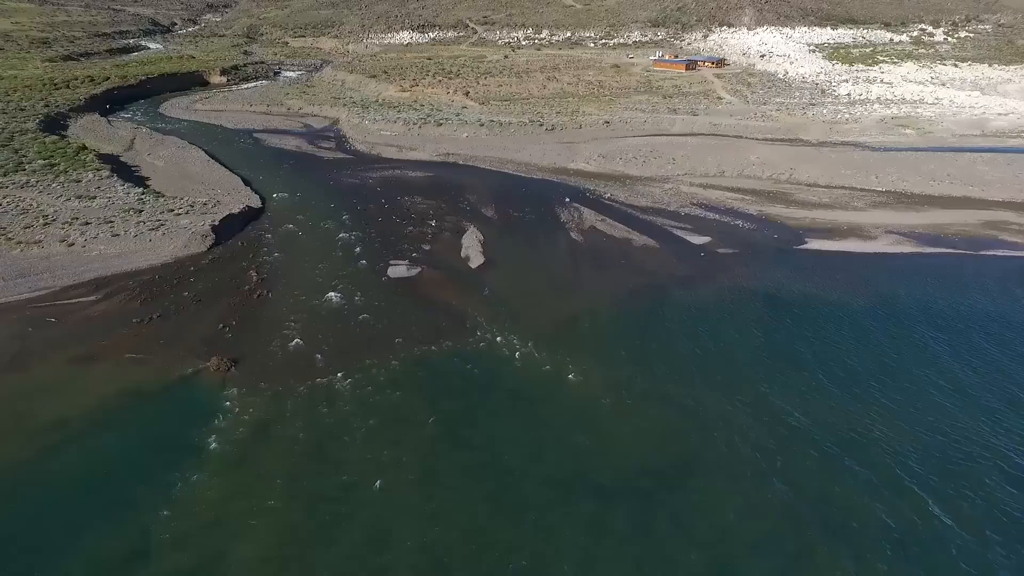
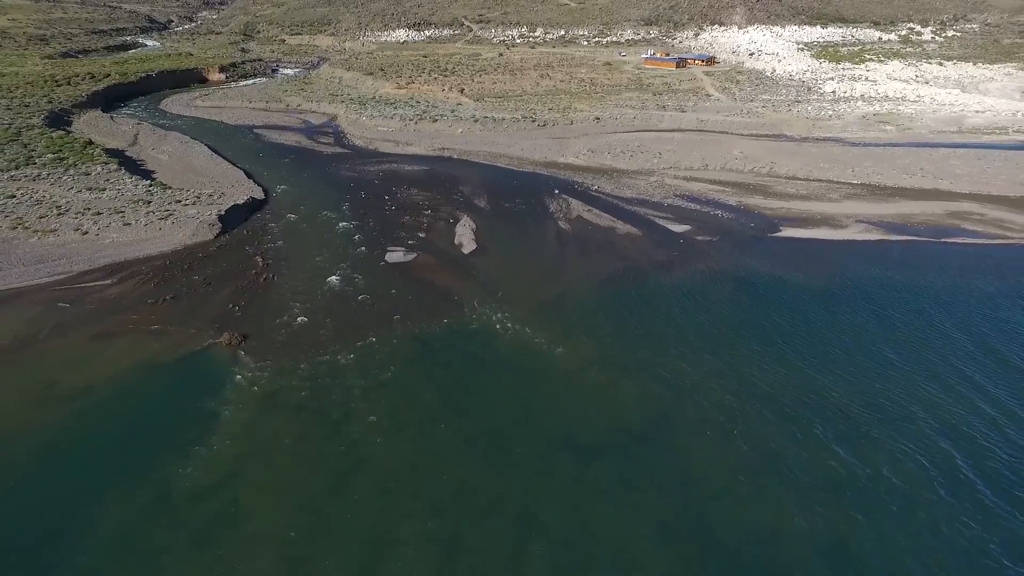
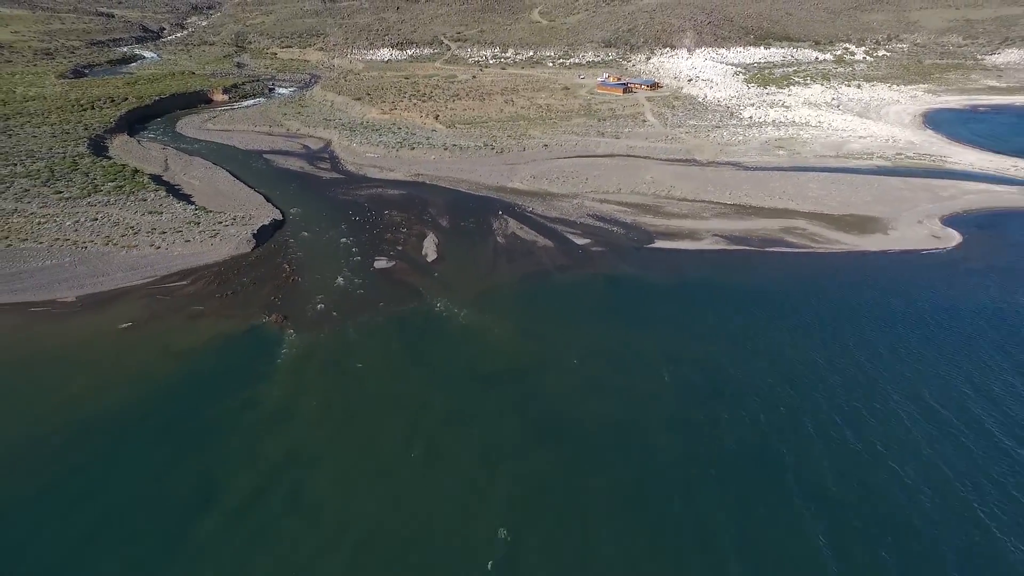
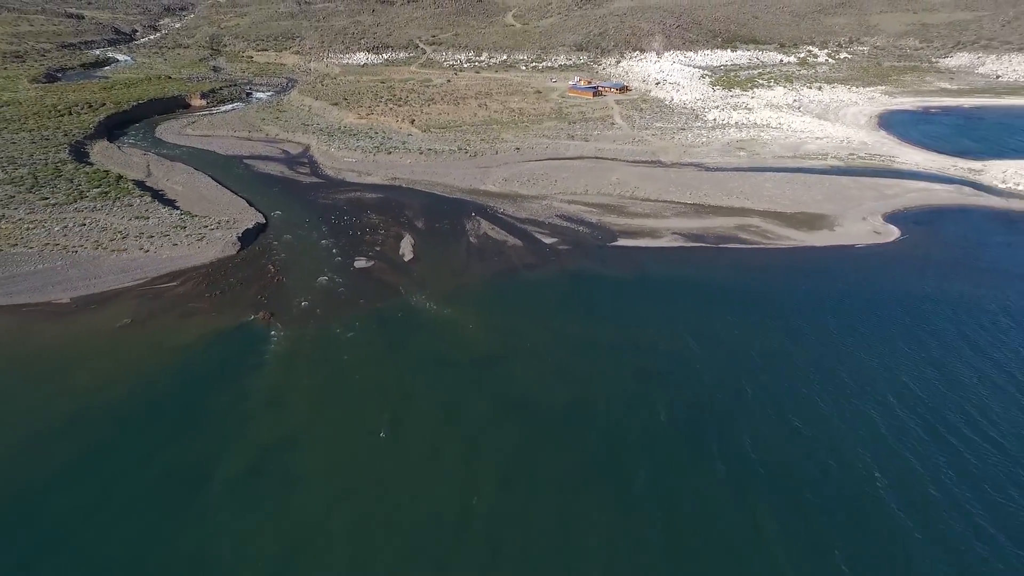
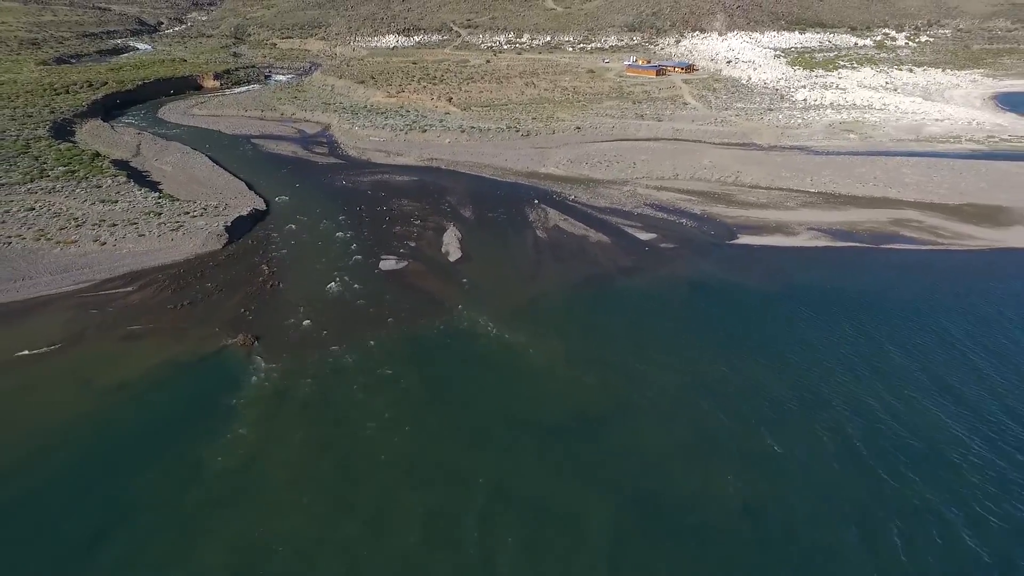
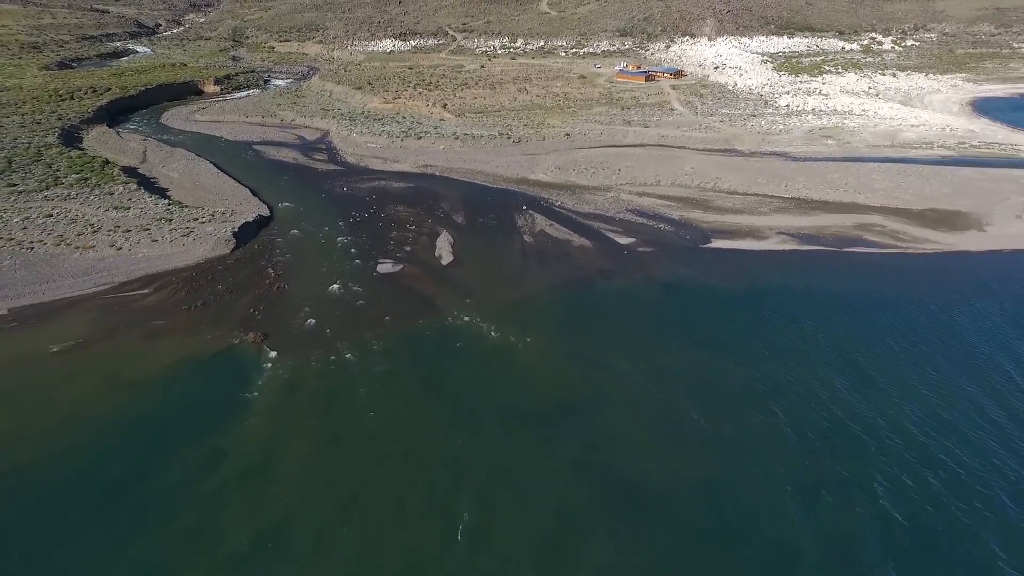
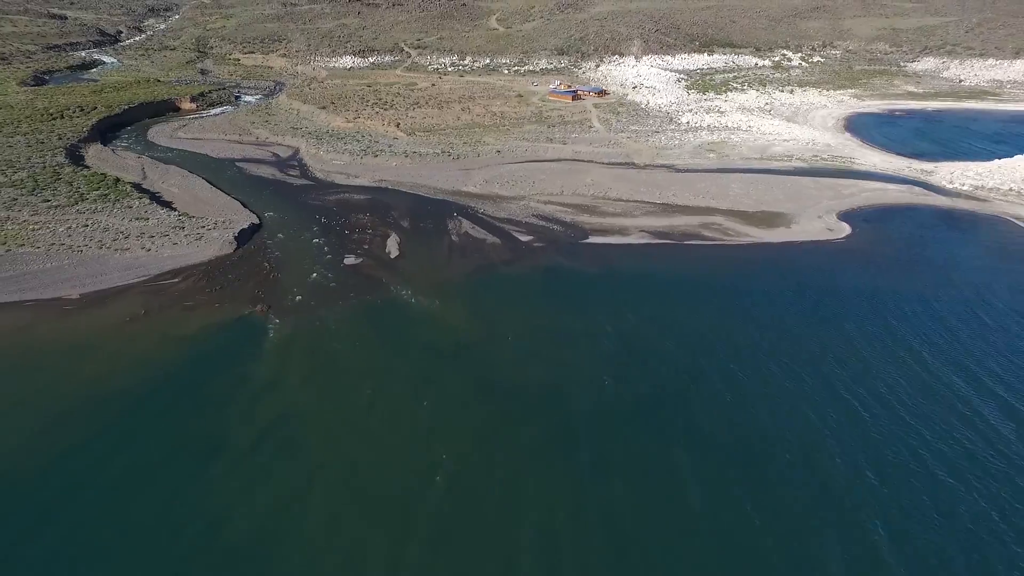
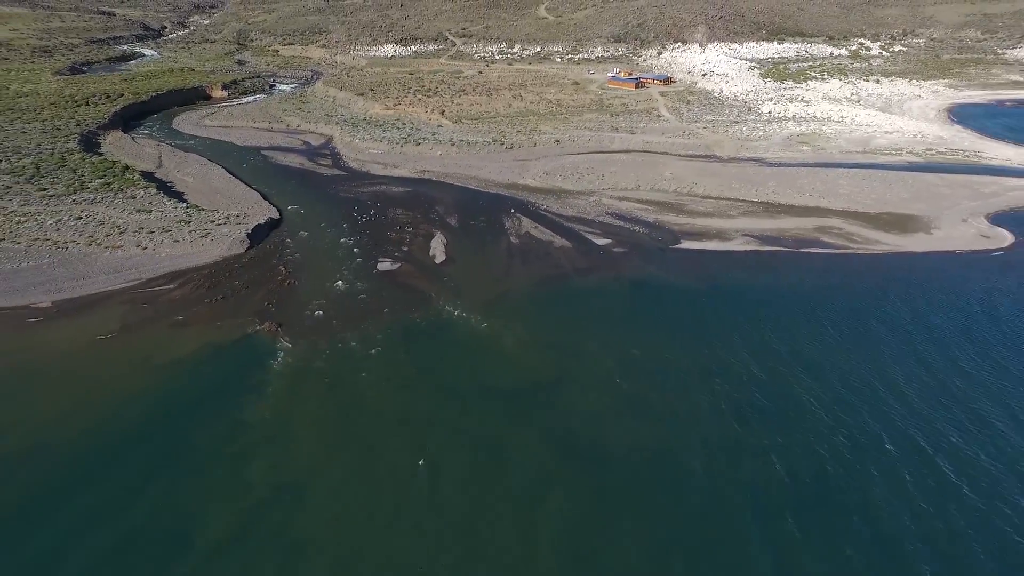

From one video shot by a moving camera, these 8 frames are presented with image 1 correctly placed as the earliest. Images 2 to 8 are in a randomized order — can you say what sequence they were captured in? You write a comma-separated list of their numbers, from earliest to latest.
2, 5, 6, 8, 3, 4, 7
